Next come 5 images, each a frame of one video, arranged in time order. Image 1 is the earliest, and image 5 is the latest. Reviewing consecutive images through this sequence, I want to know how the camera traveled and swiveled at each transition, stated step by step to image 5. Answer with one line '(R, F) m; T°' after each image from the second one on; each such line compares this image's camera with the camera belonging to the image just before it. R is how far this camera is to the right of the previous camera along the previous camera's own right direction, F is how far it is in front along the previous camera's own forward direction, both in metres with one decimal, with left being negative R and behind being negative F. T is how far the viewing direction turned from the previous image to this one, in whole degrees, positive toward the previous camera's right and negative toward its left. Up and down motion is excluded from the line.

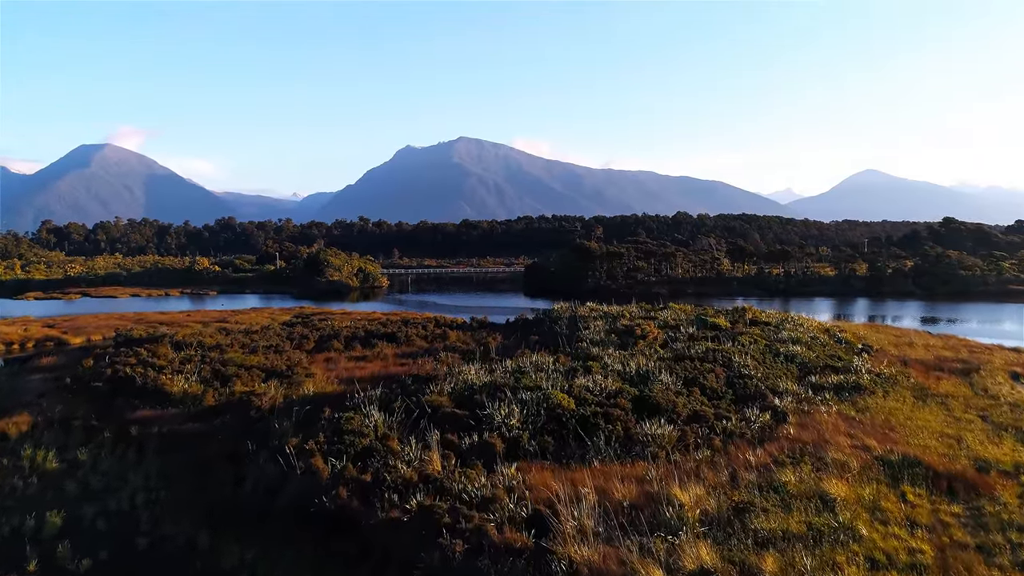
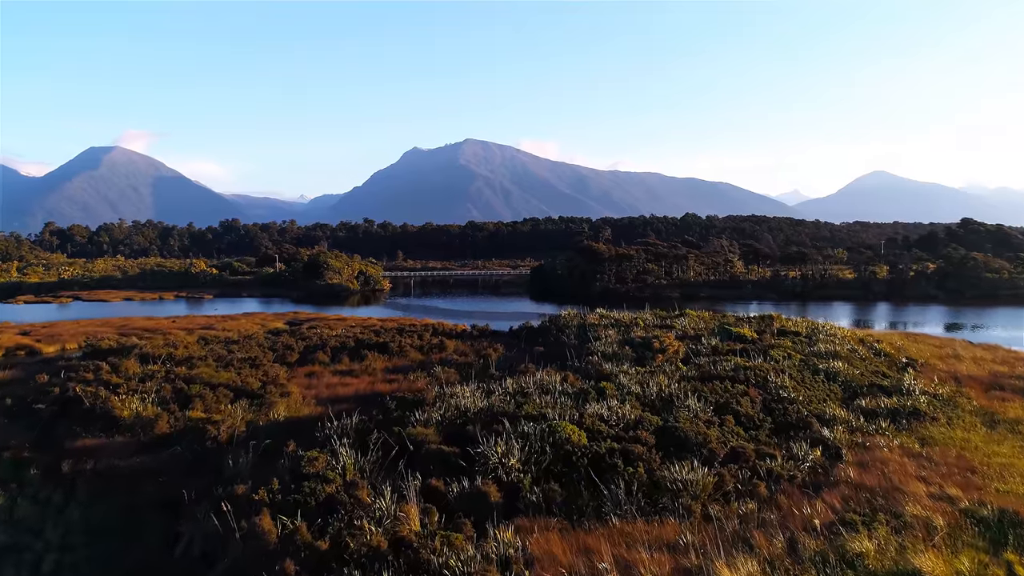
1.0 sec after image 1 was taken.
(+0.1, +1.8) m; -1°
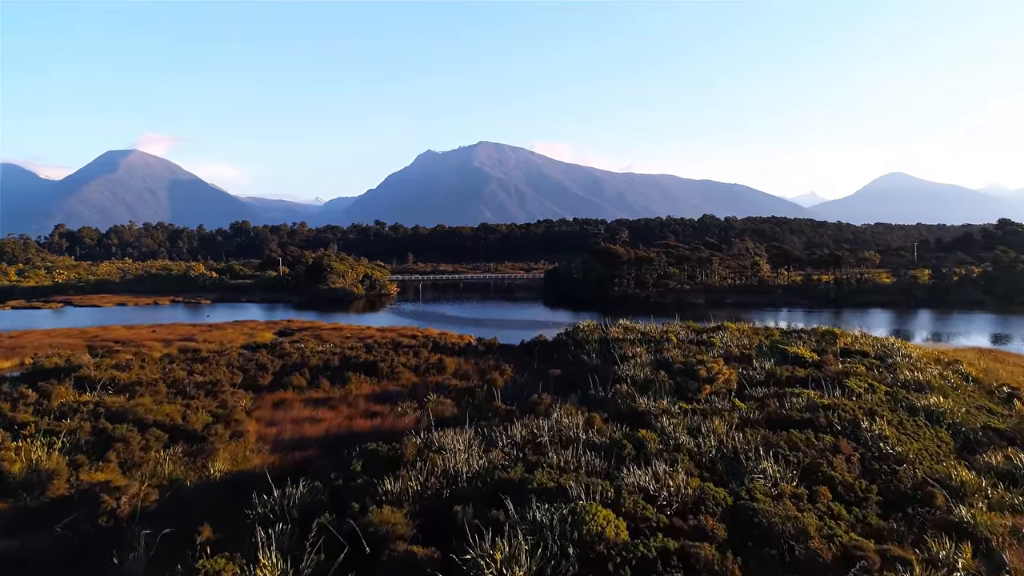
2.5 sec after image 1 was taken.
(+0.1, +2.8) m; -1°
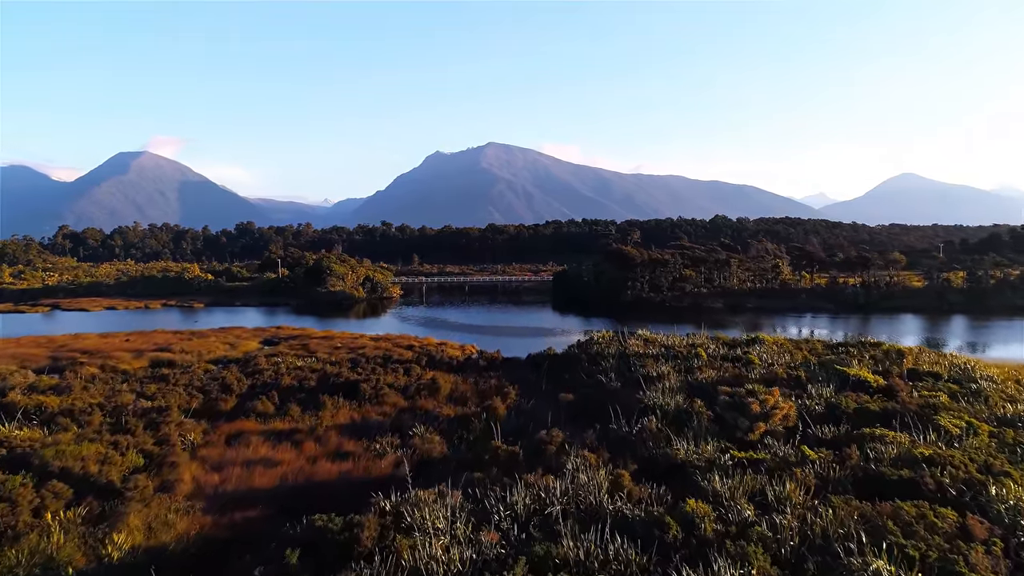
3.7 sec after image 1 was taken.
(+0.1, +2.3) m; -1°
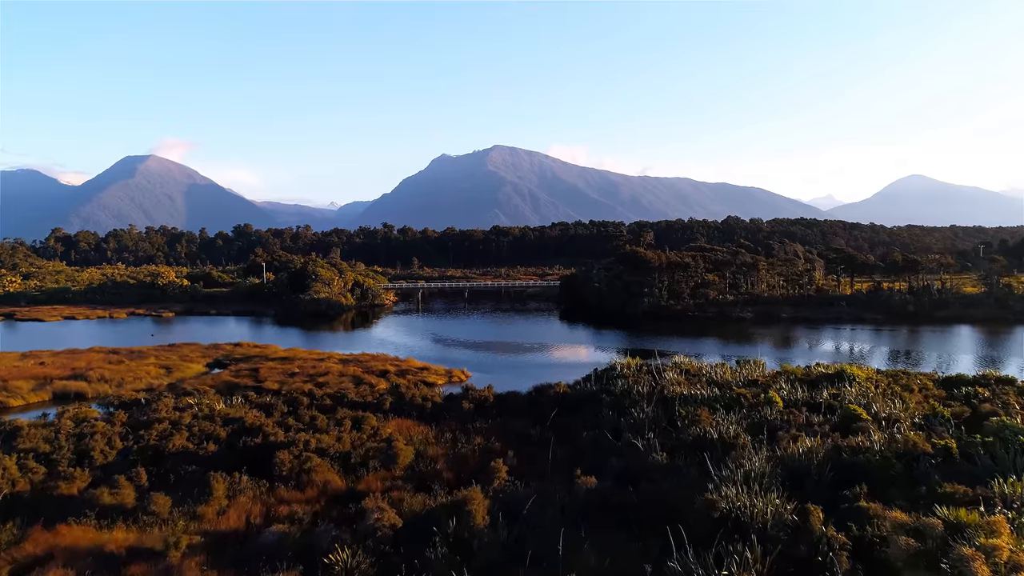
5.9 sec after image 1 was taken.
(+0.2, +4.5) m; 0°
